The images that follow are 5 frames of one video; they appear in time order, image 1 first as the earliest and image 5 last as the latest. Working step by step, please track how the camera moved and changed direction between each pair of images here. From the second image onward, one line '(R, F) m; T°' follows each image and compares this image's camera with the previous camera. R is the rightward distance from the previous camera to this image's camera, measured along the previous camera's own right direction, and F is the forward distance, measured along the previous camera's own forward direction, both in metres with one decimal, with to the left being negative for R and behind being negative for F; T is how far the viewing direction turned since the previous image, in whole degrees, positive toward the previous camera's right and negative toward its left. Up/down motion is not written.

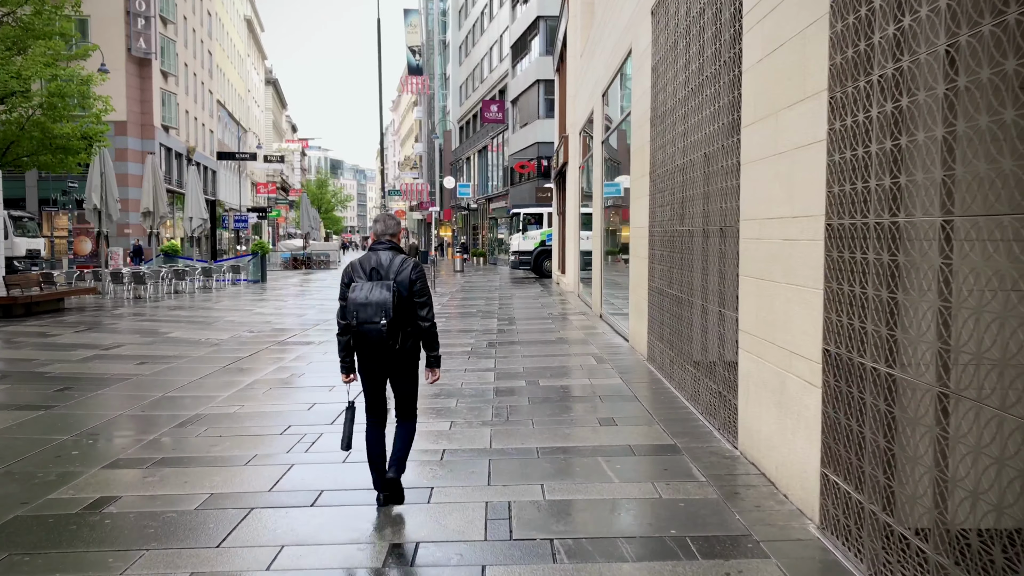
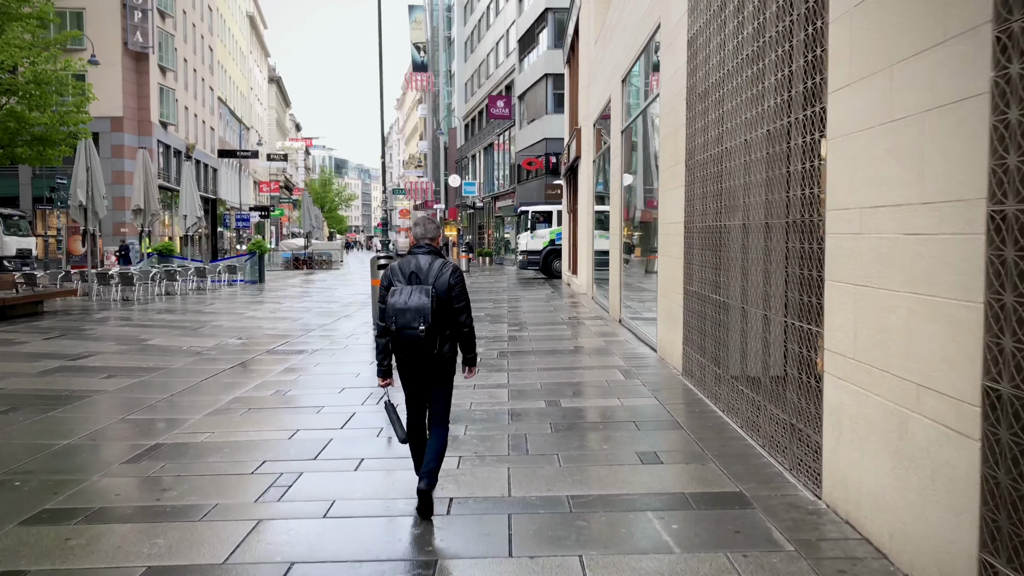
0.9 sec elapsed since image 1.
(-0.1, +1.1) m; 0°
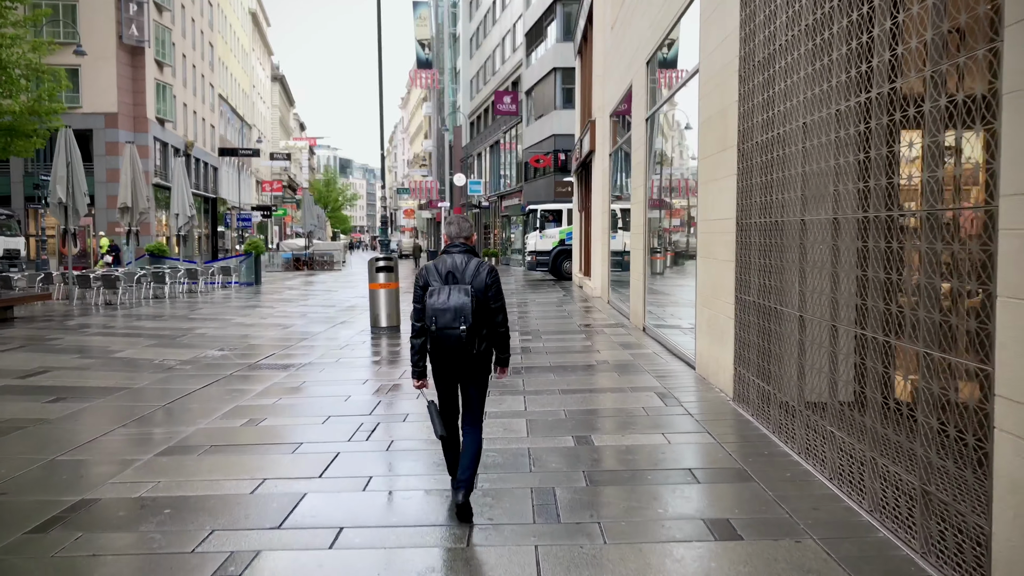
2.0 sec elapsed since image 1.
(-0.1, +1.3) m; 0°
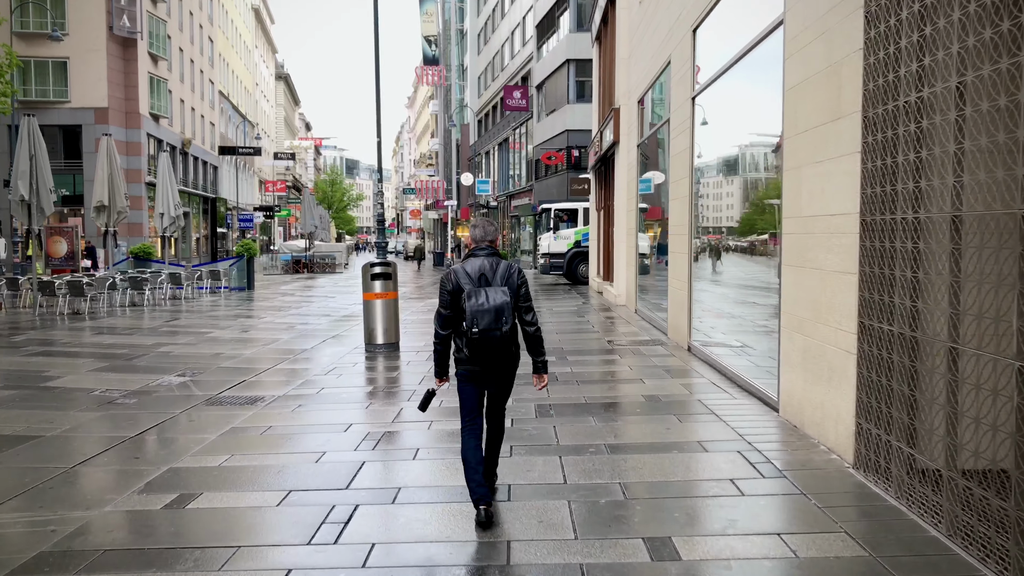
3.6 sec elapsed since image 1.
(-0.2, +1.9) m; -1°
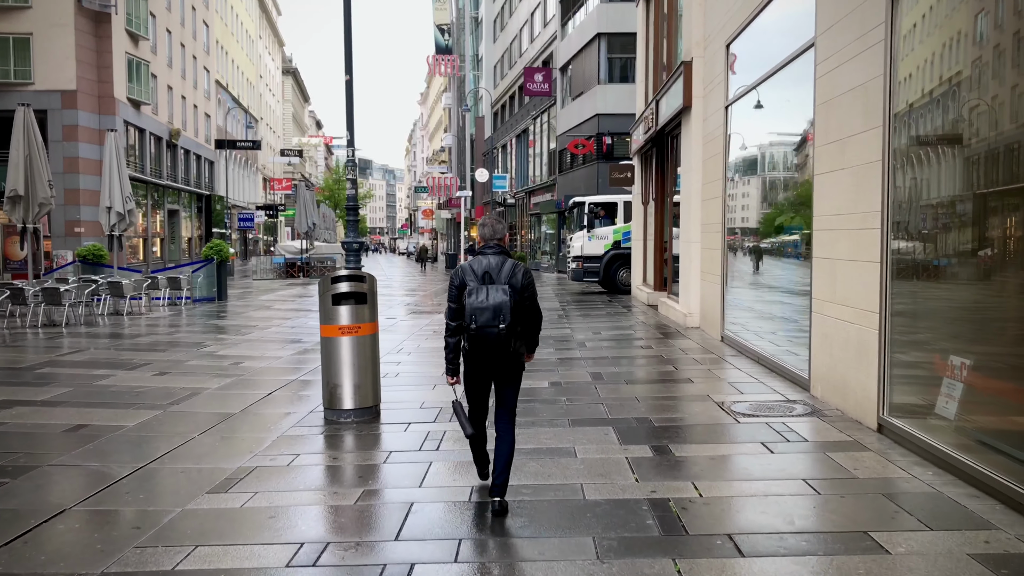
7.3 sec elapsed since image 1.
(-0.4, +4.3) m; -1°
